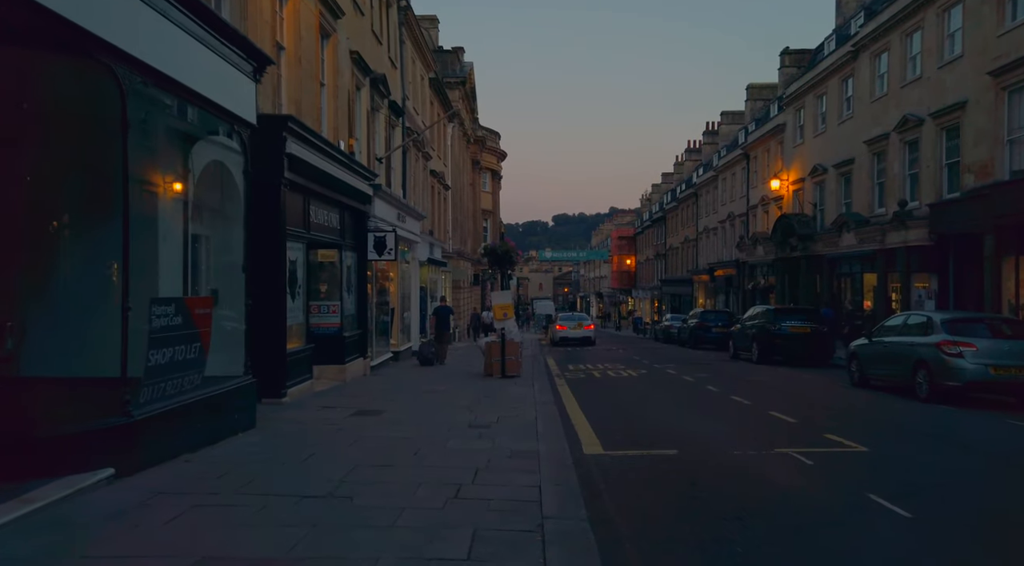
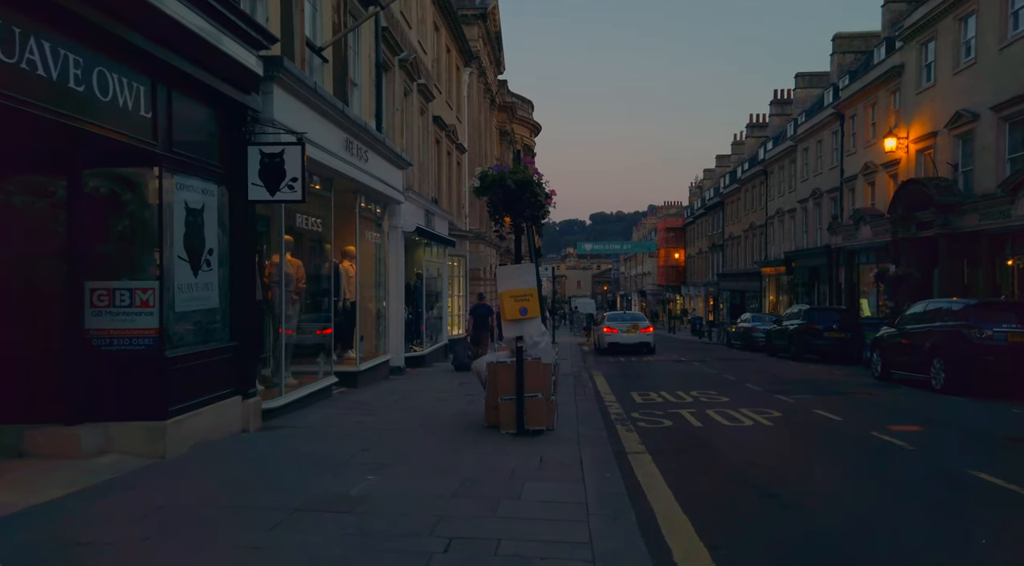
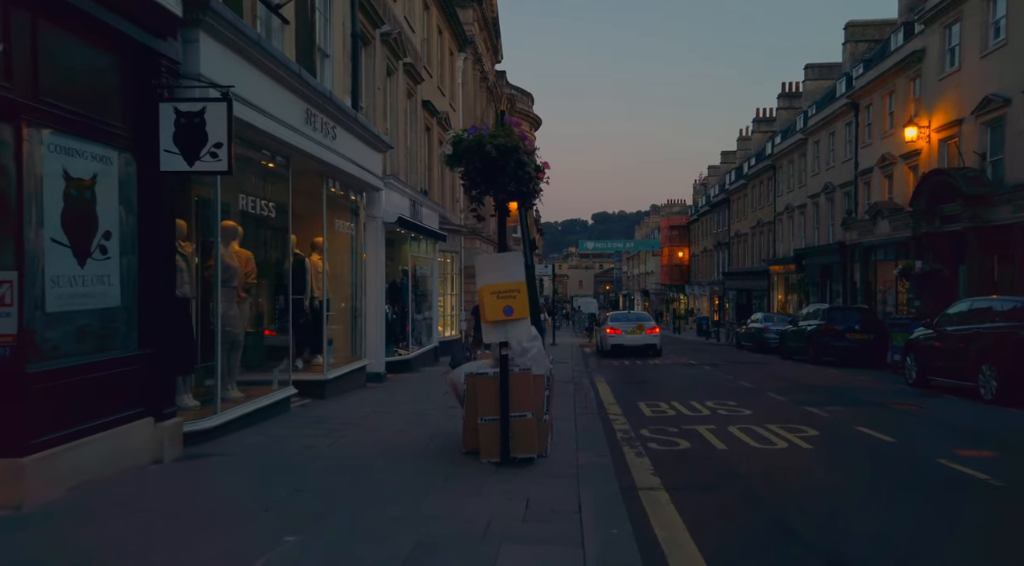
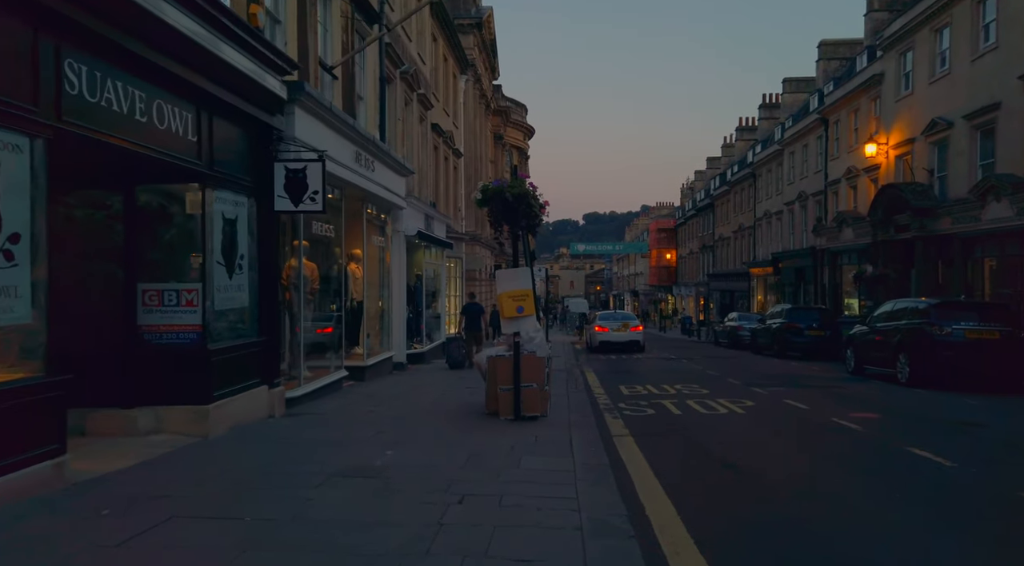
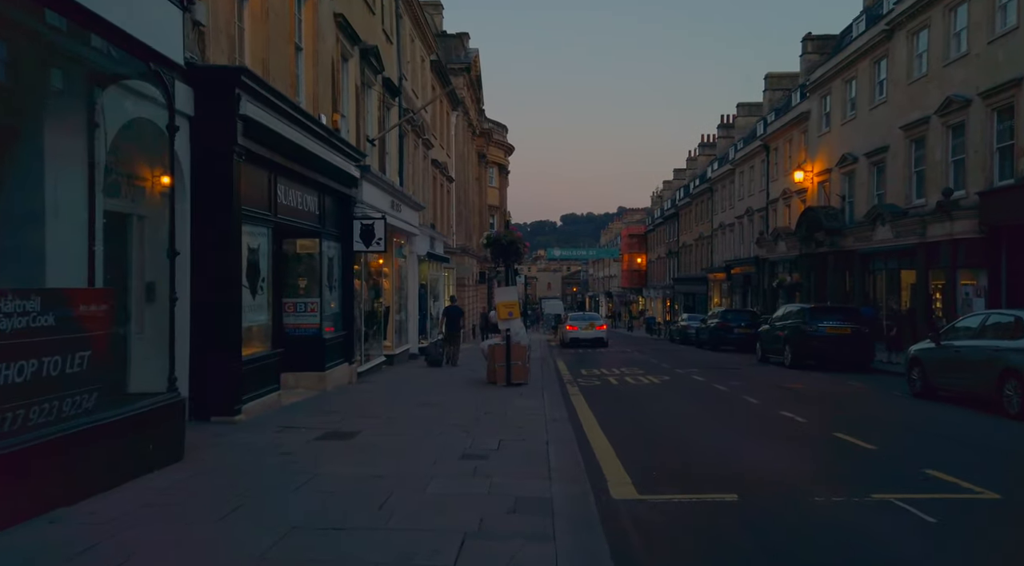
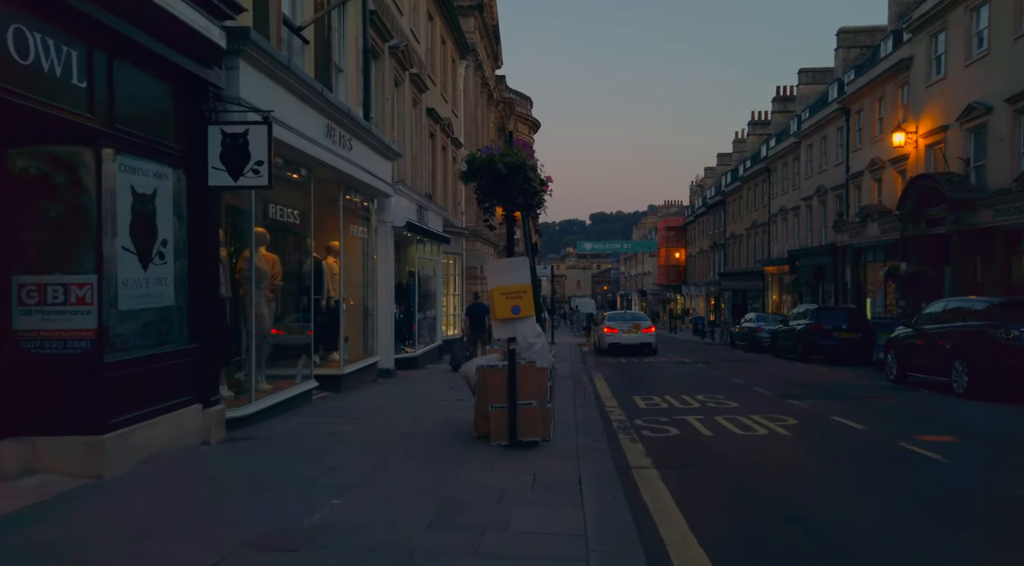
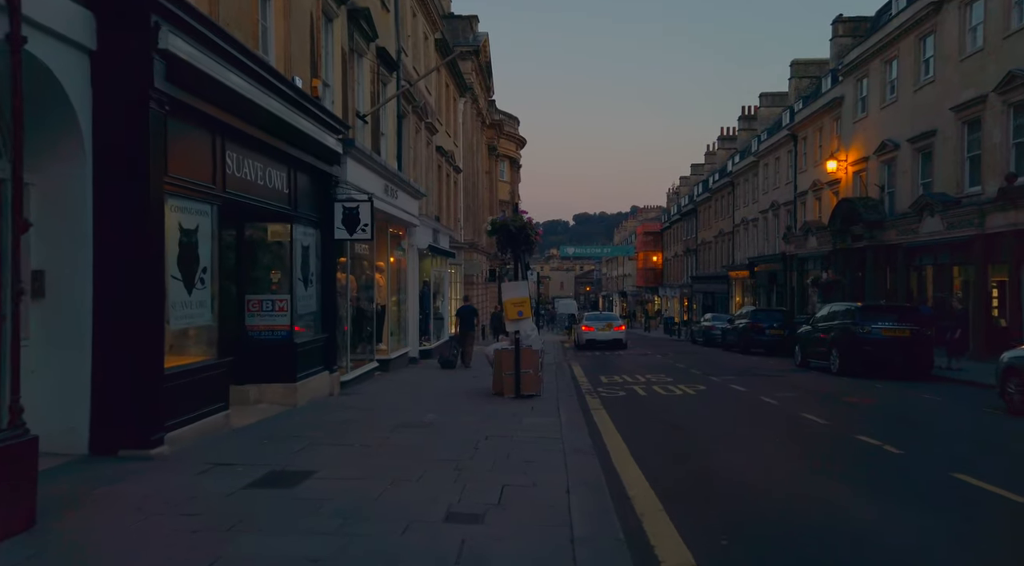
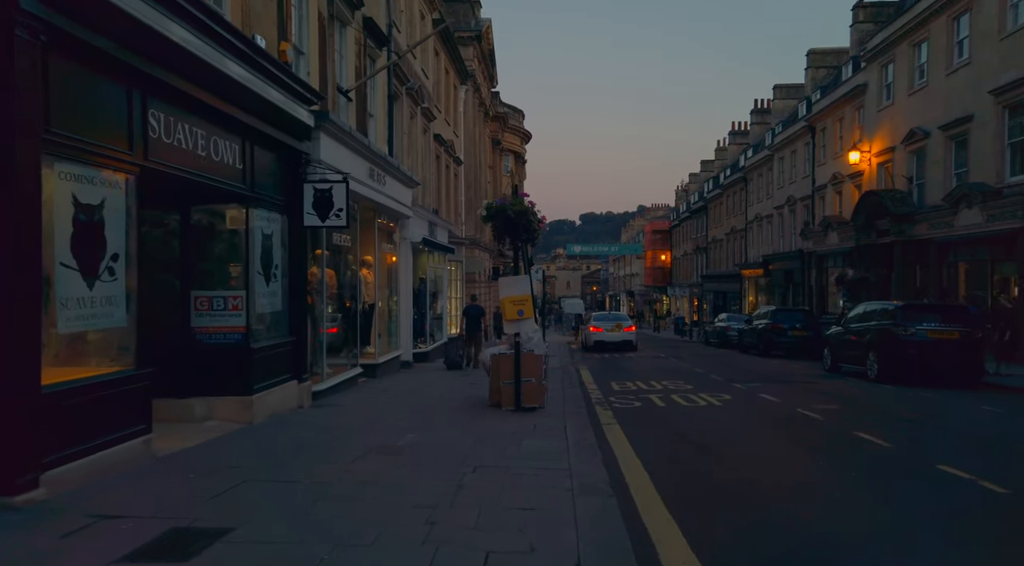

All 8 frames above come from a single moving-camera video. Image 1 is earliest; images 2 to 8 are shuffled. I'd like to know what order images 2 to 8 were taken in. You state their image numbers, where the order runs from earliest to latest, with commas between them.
5, 7, 8, 4, 2, 6, 3
